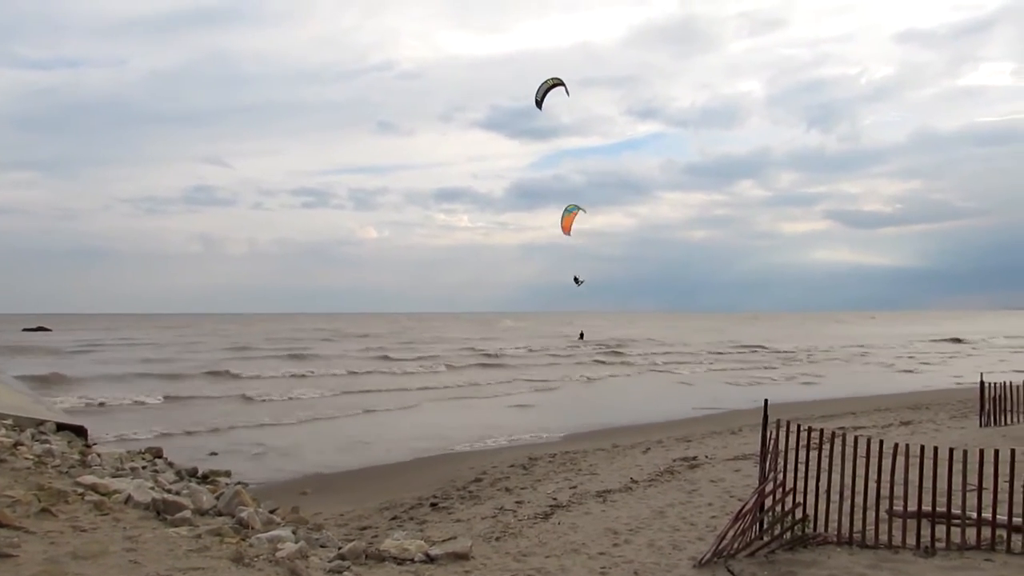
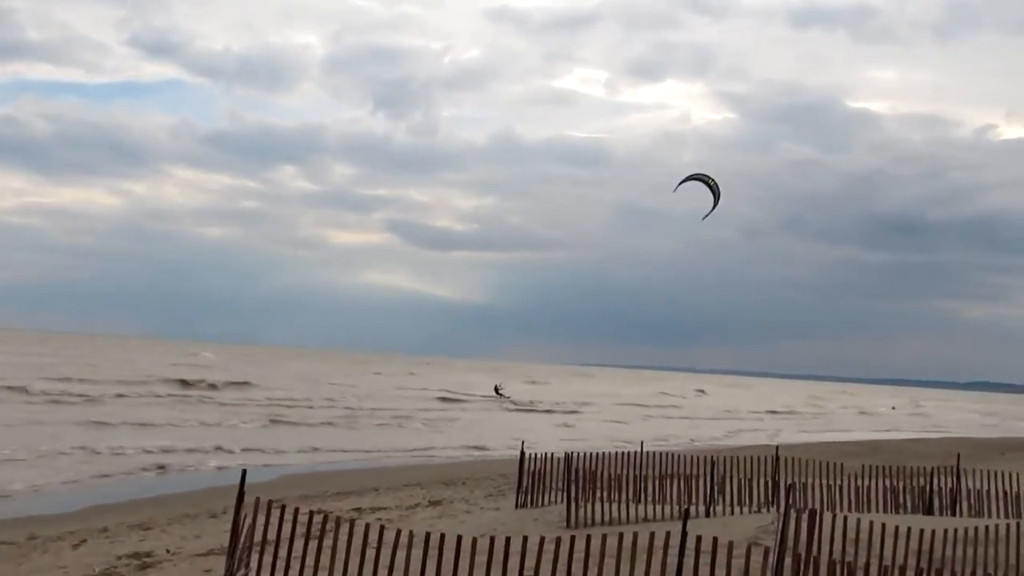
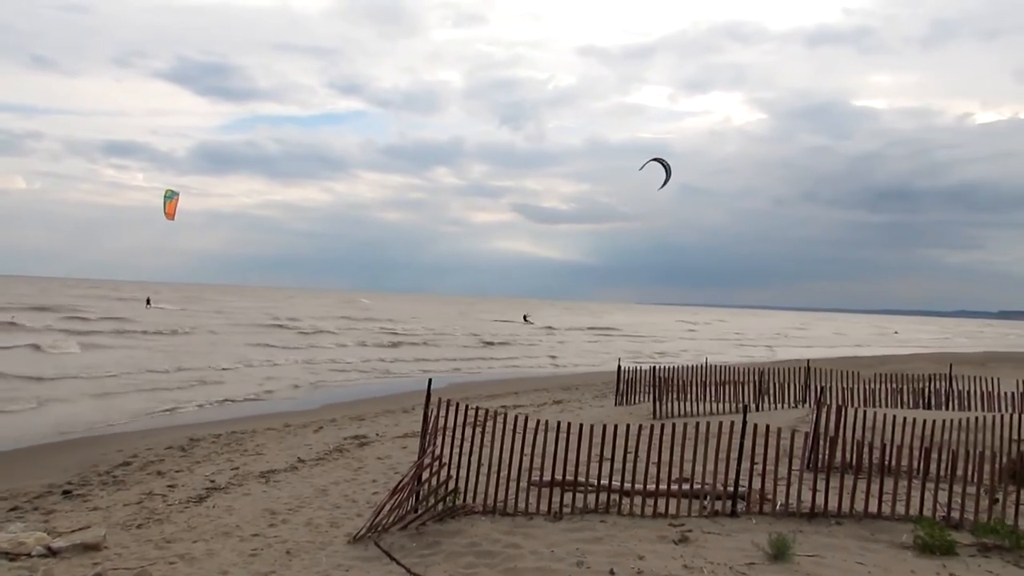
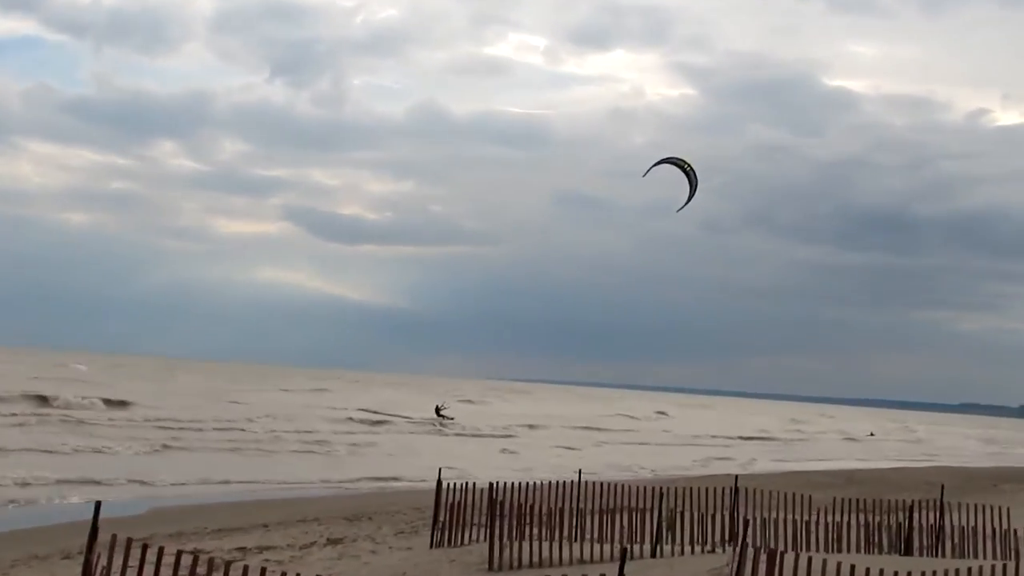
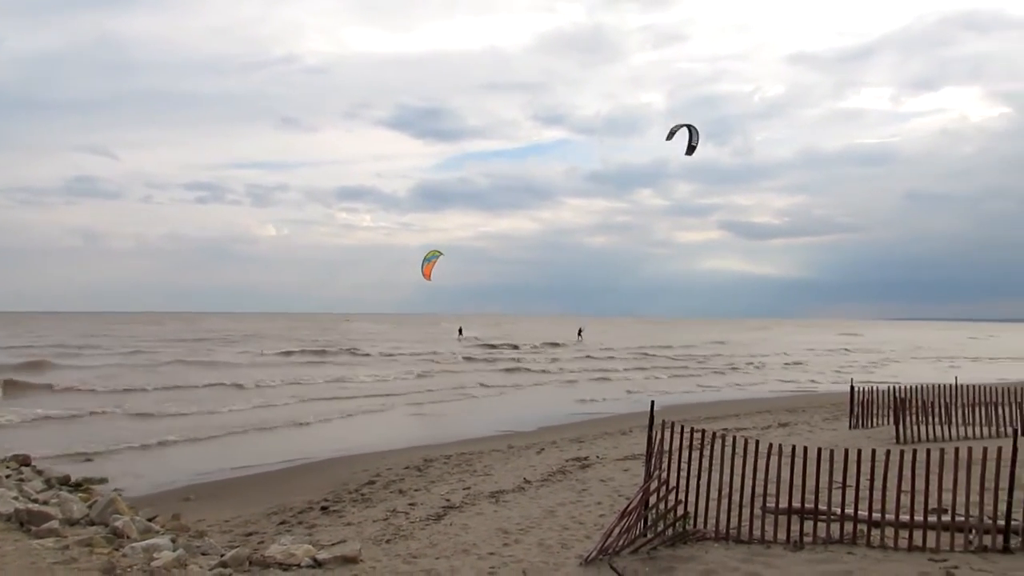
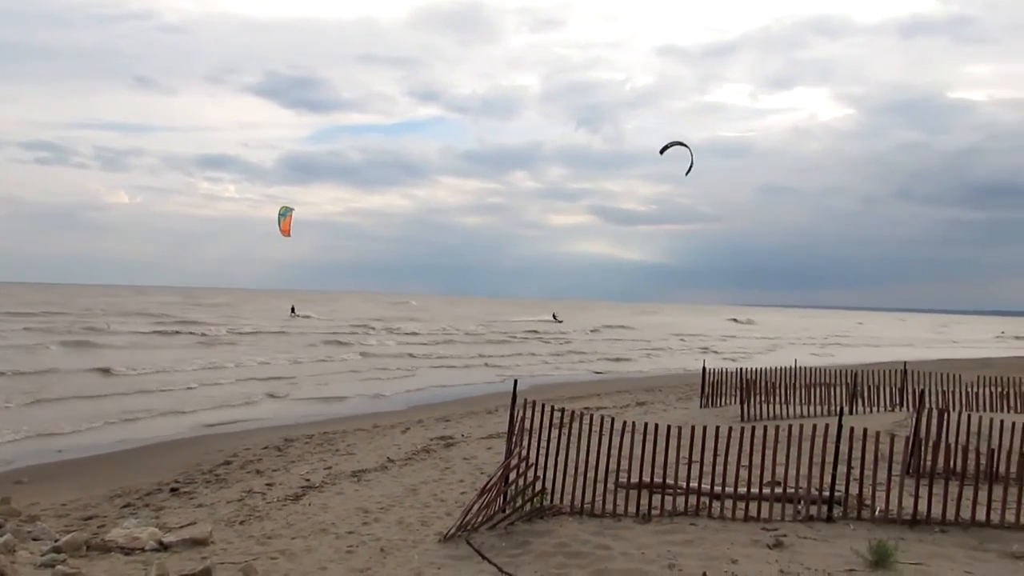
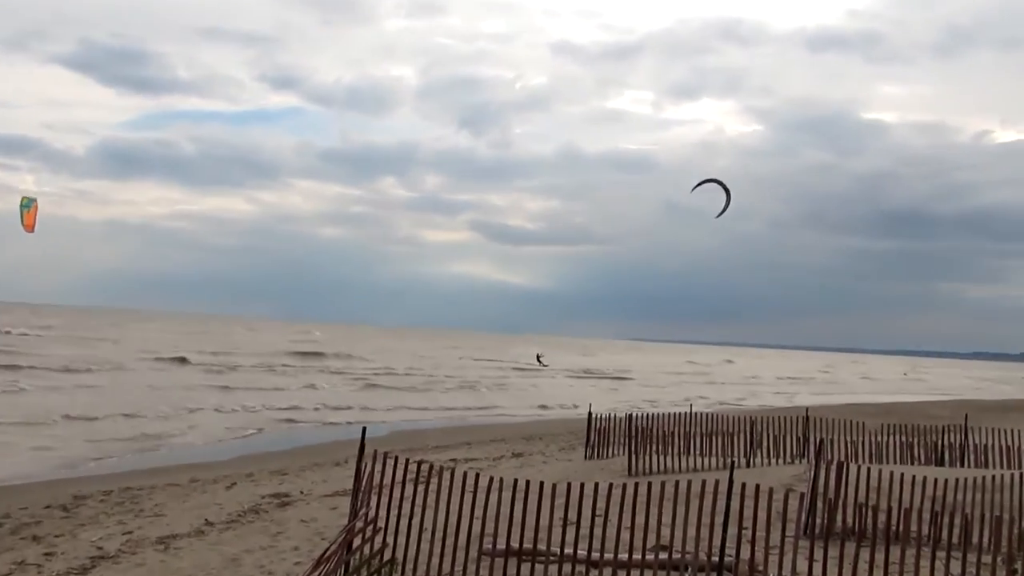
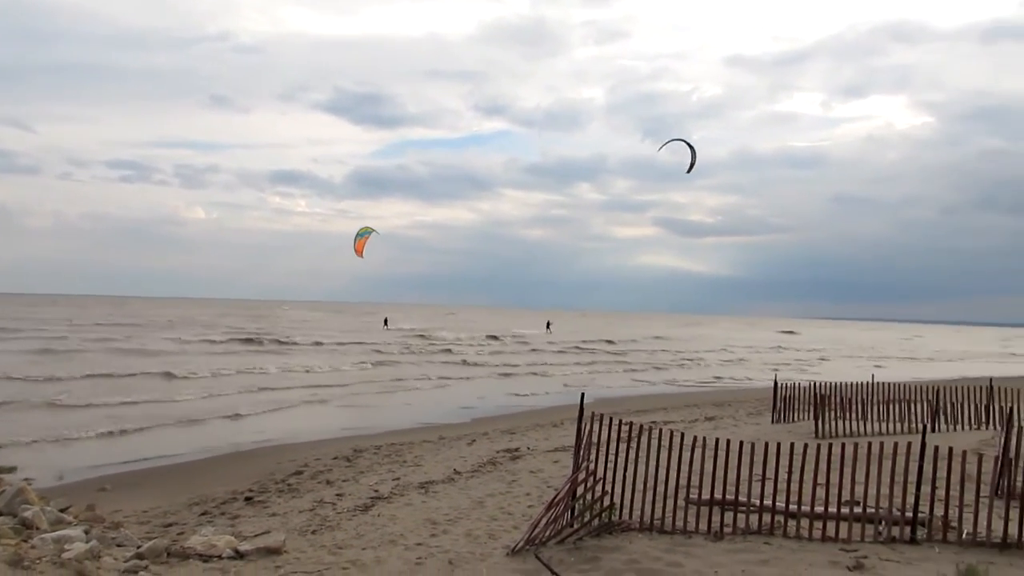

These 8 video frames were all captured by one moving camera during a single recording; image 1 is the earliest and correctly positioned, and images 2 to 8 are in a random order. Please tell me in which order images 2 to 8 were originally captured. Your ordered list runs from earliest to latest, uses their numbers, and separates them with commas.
5, 8, 6, 3, 7, 2, 4
